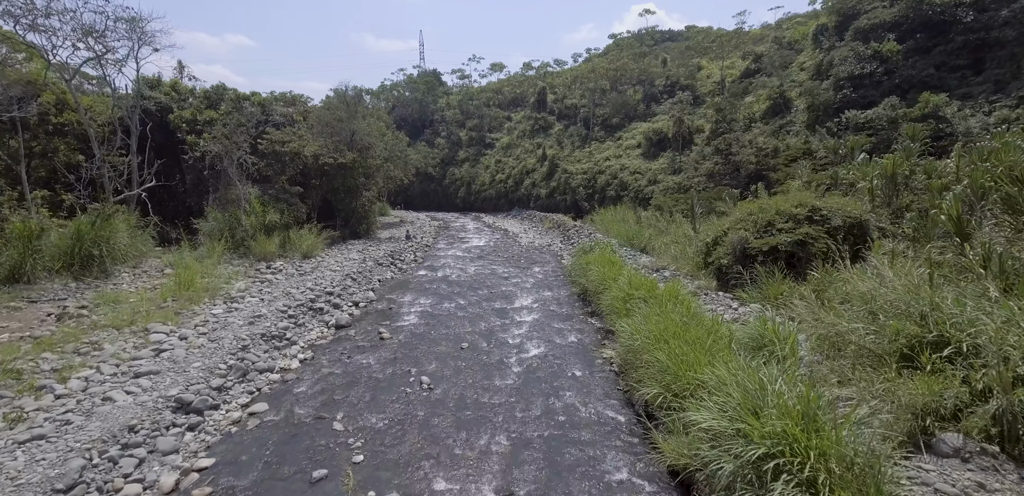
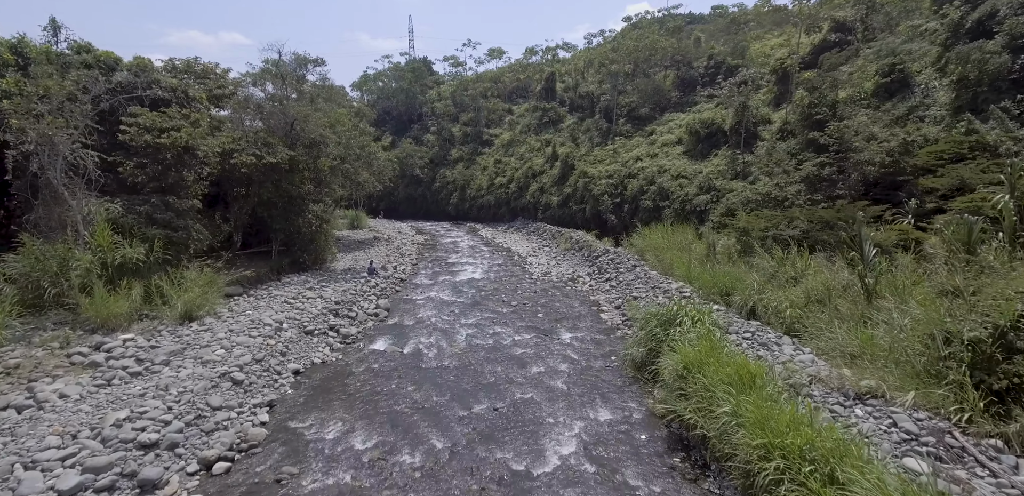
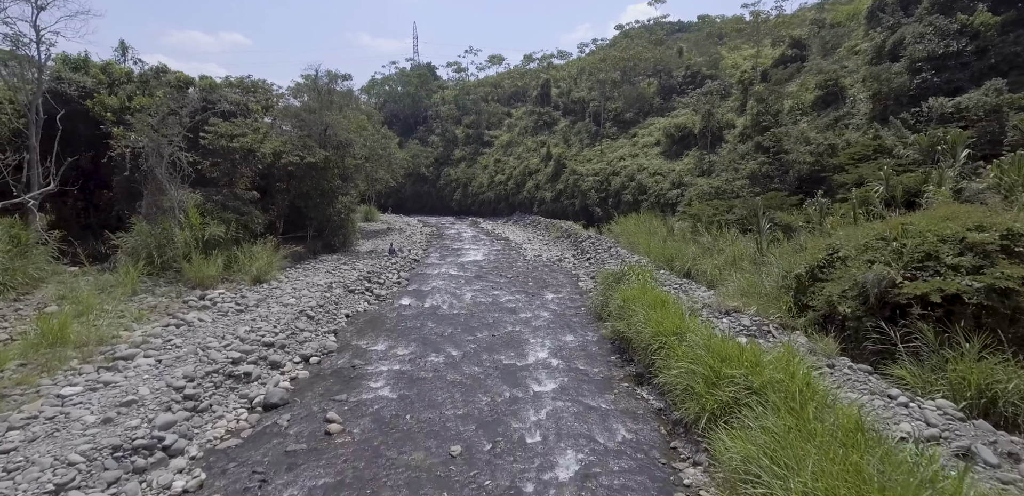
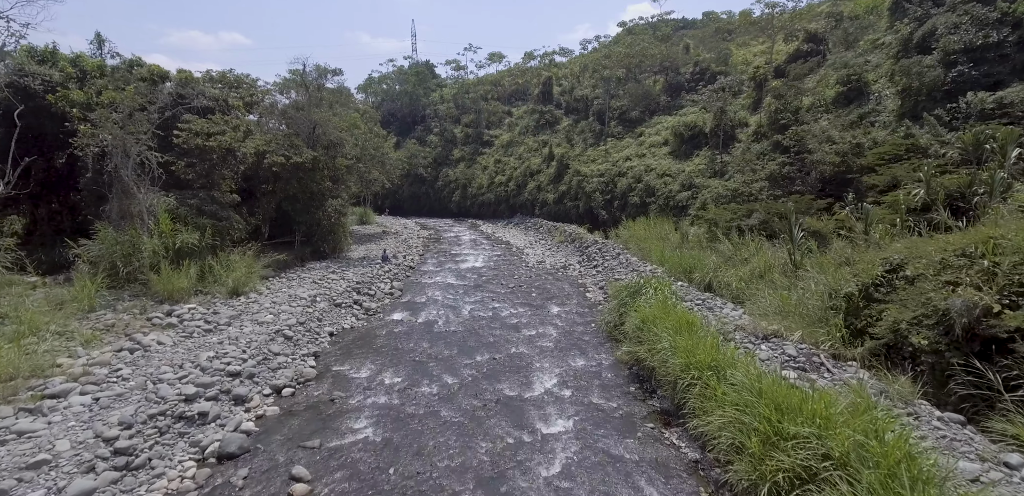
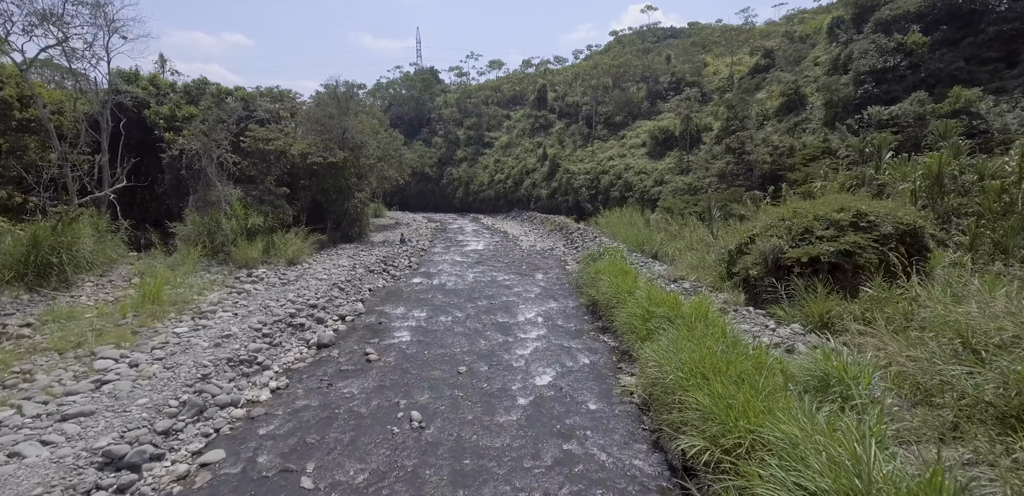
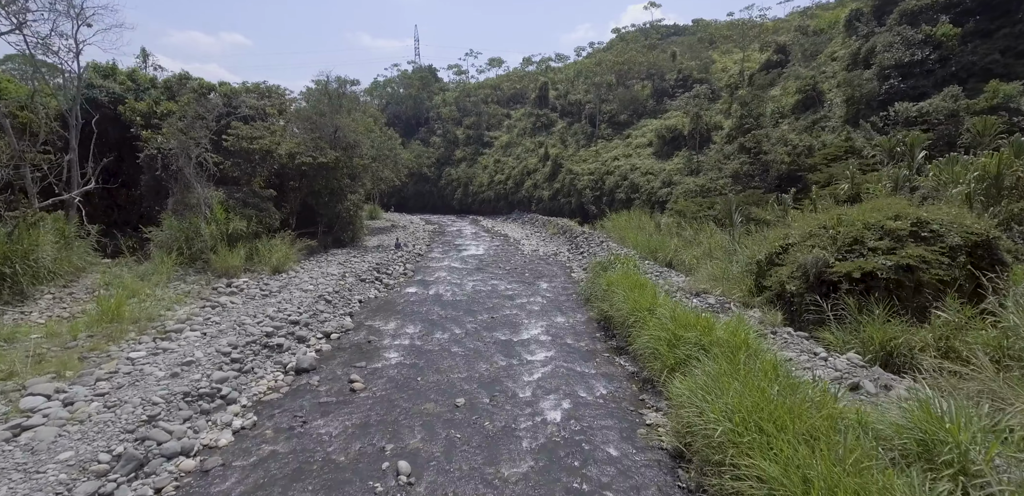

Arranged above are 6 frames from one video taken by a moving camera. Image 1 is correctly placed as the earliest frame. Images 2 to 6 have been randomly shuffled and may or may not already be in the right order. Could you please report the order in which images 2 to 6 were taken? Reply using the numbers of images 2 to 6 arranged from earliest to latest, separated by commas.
5, 6, 3, 4, 2
